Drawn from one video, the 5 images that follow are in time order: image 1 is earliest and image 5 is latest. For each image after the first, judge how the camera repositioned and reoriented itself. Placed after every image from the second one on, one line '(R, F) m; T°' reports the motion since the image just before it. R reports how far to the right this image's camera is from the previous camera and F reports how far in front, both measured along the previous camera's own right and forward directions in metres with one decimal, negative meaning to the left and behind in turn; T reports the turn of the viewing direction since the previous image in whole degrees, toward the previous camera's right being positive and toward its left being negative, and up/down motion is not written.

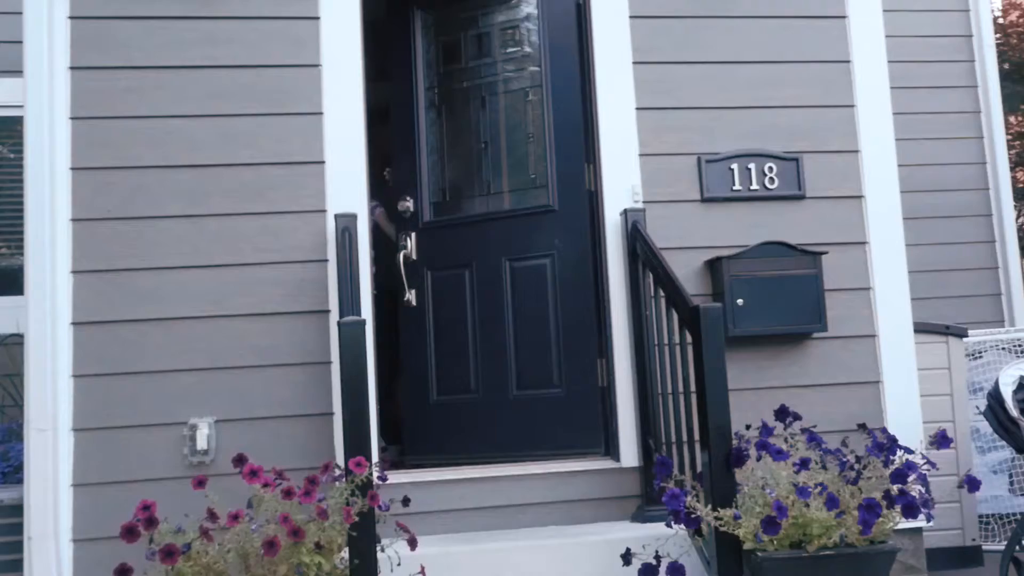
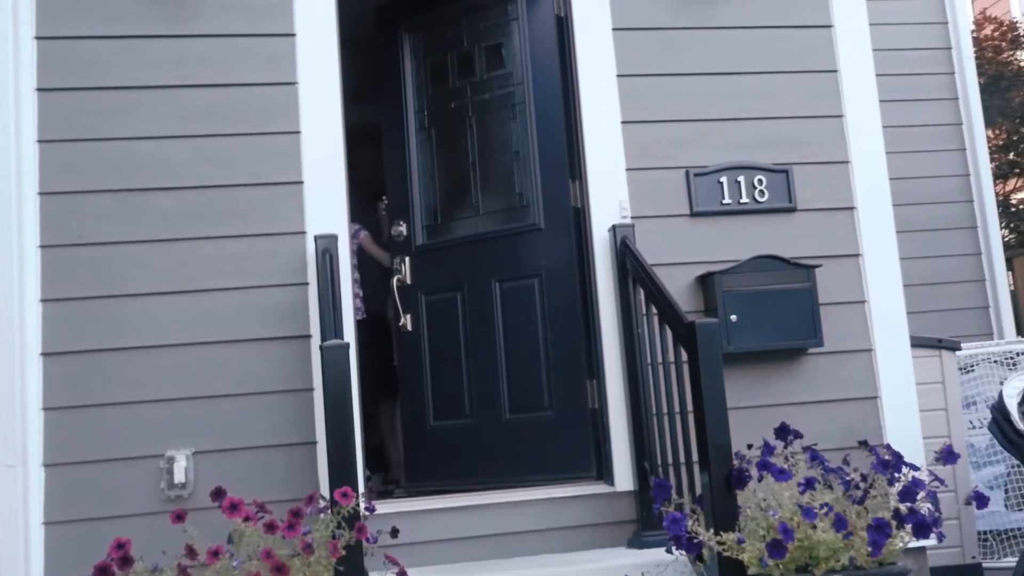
(0.0, +0.1) m; +1°
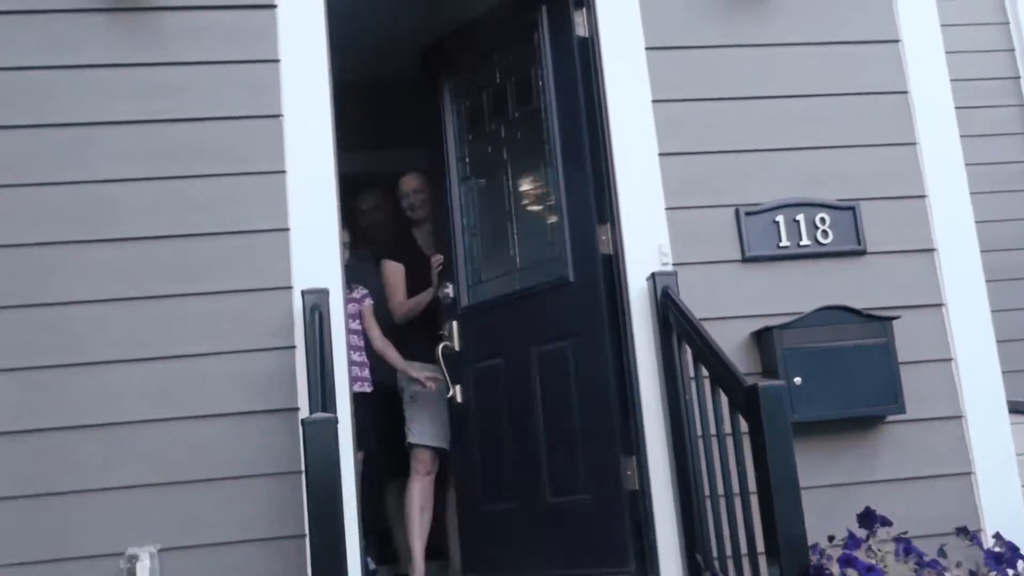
(0.0, +0.5) m; -2°
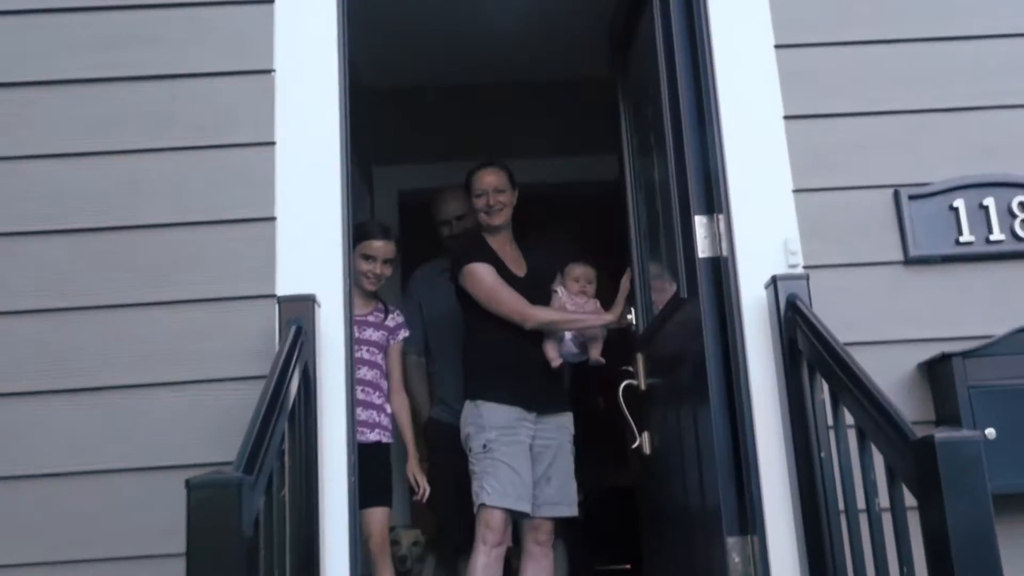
(+0.2, +0.8) m; -8°
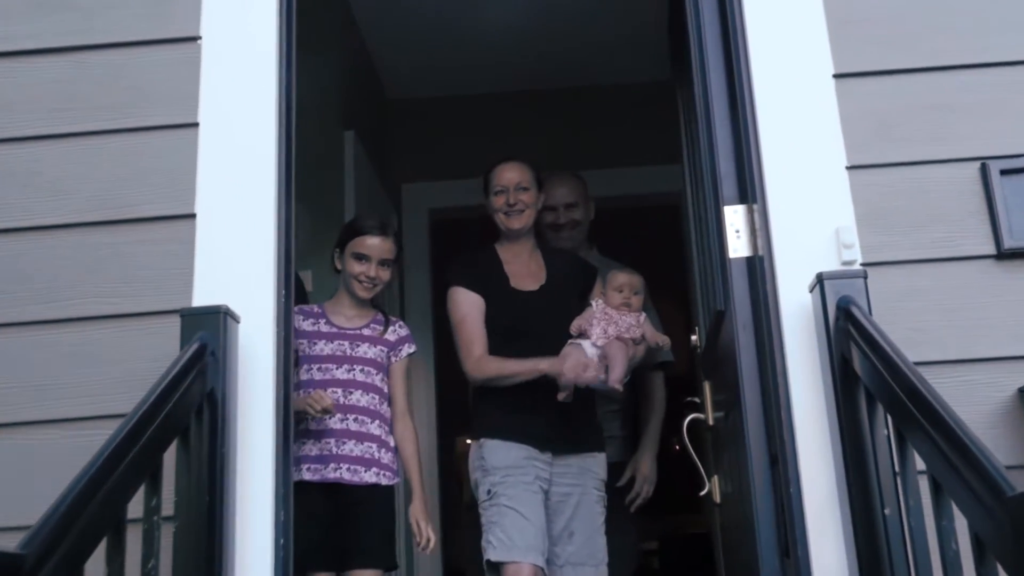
(+0.2, +0.5) m; -5°
